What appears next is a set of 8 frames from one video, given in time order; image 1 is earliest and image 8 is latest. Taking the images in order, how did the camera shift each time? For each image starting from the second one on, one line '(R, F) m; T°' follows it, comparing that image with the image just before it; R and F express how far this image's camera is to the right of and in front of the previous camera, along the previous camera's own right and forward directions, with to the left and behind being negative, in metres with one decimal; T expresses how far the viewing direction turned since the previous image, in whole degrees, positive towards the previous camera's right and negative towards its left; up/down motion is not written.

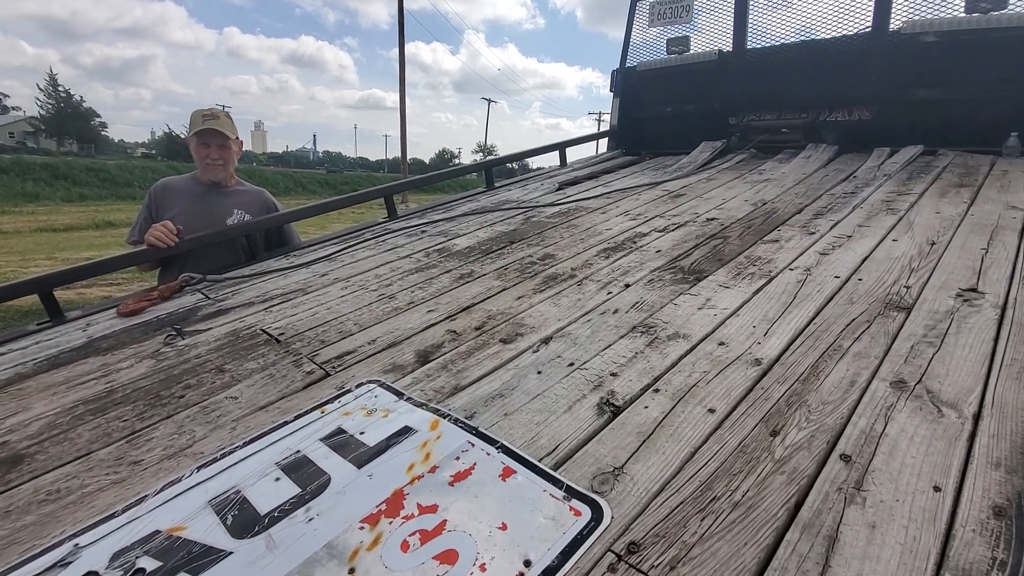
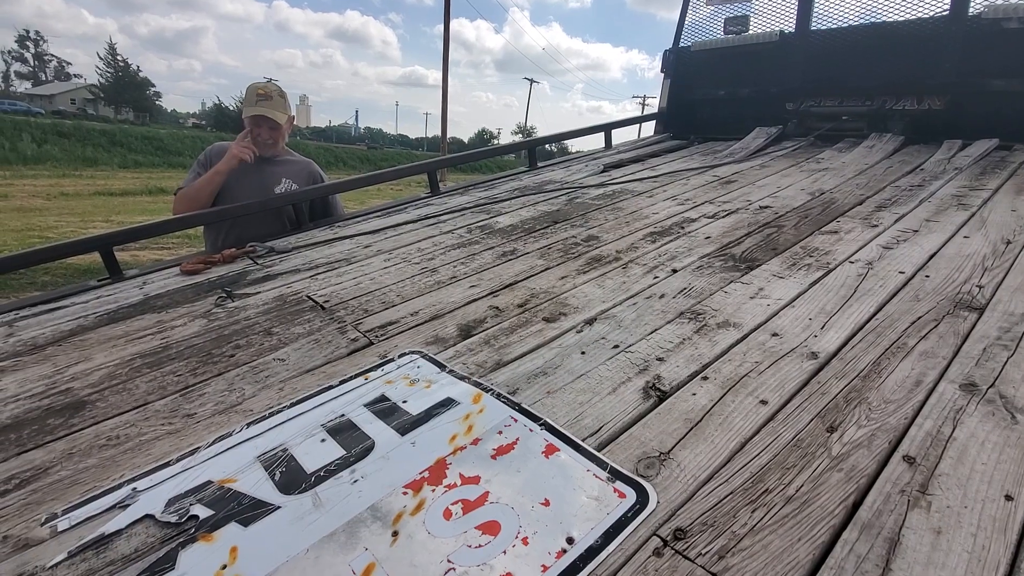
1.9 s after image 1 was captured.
(0.0, 0.0) m; -4°
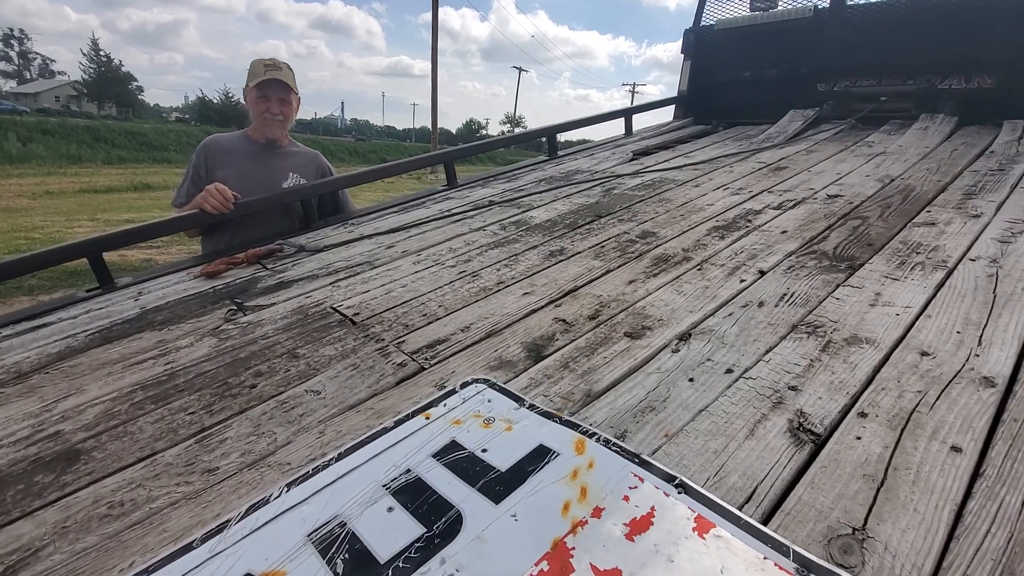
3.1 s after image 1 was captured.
(-0.2, +0.3) m; +1°
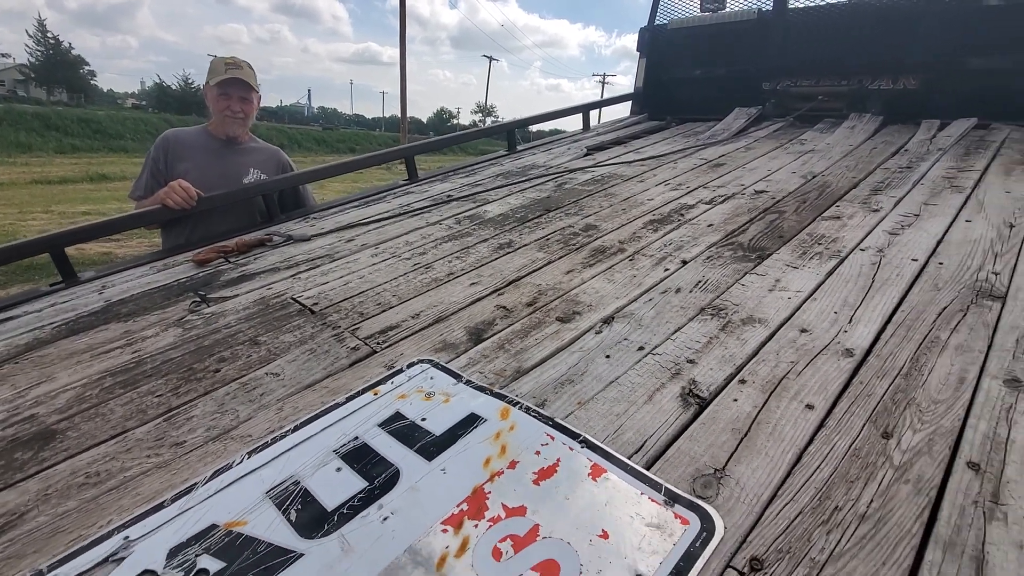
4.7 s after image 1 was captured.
(+0.1, -0.2) m; +3°
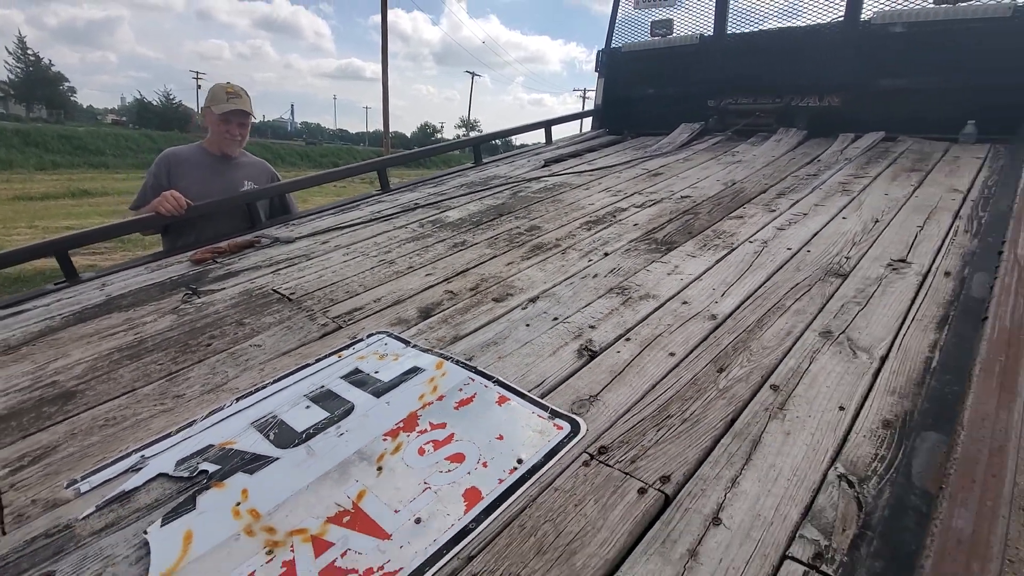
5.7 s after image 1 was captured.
(+0.2, -0.3) m; +2°
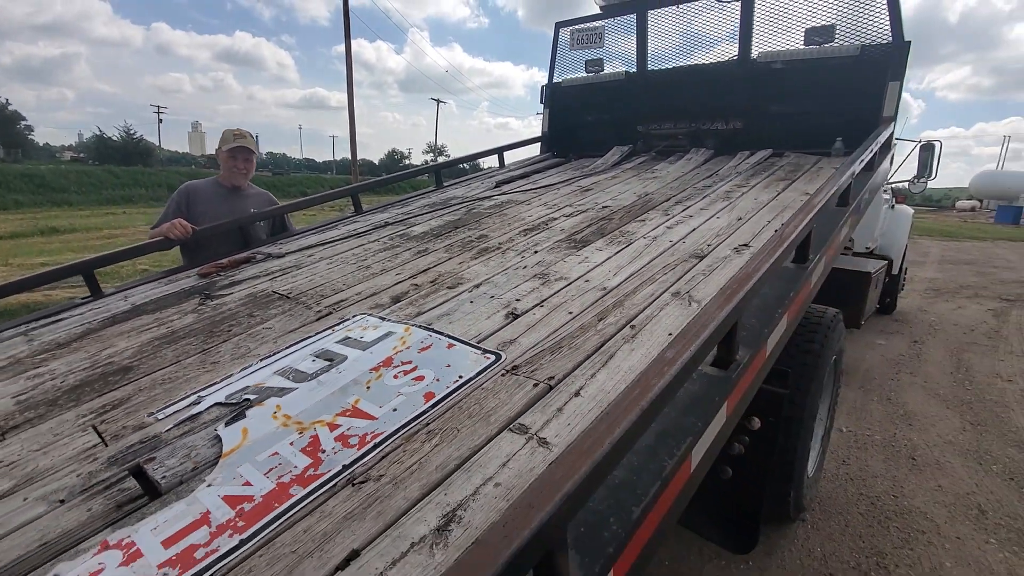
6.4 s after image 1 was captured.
(+0.1, -0.6) m; +3°
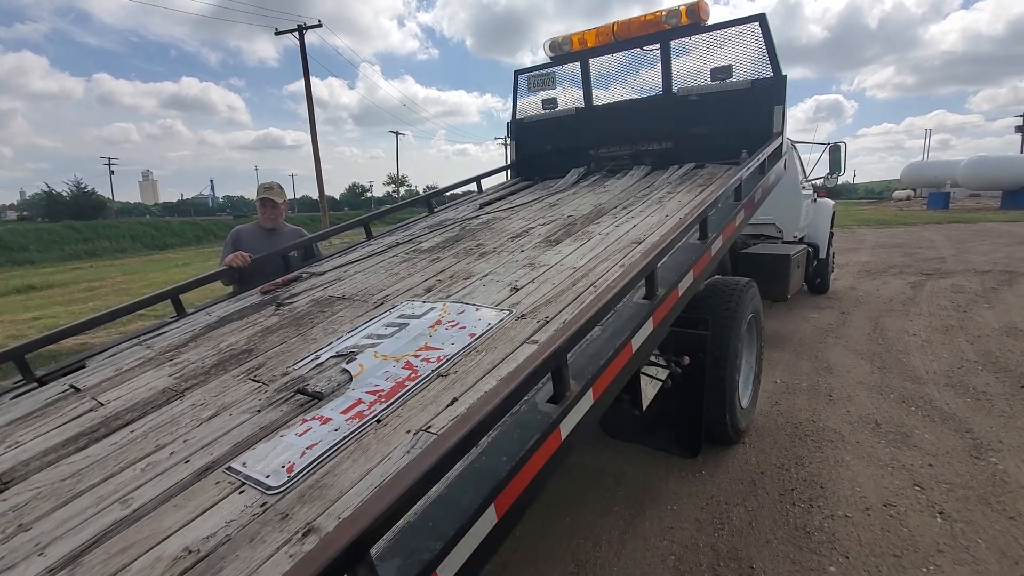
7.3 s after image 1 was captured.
(-0.2, -1.0) m; +3°
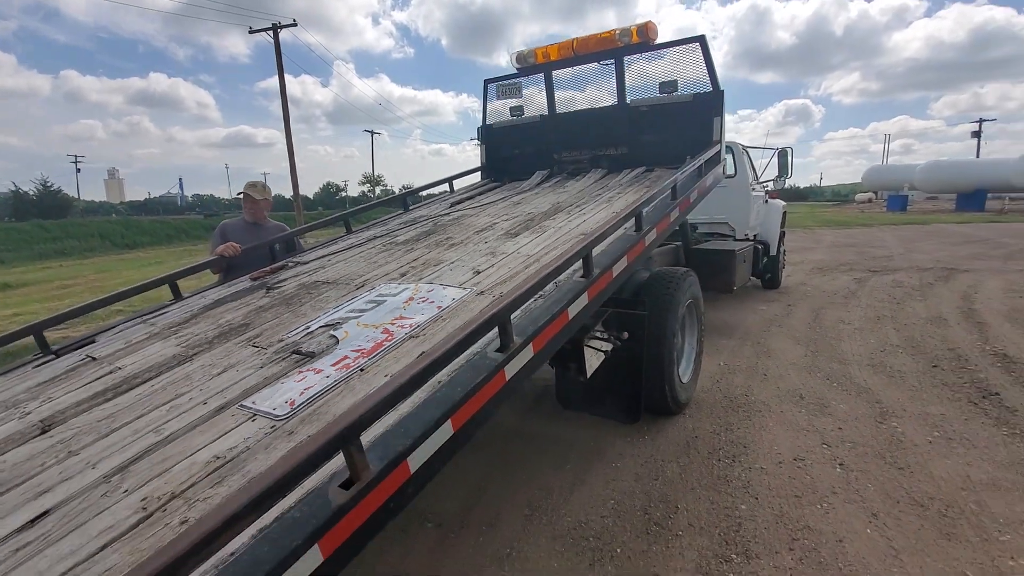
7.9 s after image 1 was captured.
(+0.1, -0.5) m; +3°
